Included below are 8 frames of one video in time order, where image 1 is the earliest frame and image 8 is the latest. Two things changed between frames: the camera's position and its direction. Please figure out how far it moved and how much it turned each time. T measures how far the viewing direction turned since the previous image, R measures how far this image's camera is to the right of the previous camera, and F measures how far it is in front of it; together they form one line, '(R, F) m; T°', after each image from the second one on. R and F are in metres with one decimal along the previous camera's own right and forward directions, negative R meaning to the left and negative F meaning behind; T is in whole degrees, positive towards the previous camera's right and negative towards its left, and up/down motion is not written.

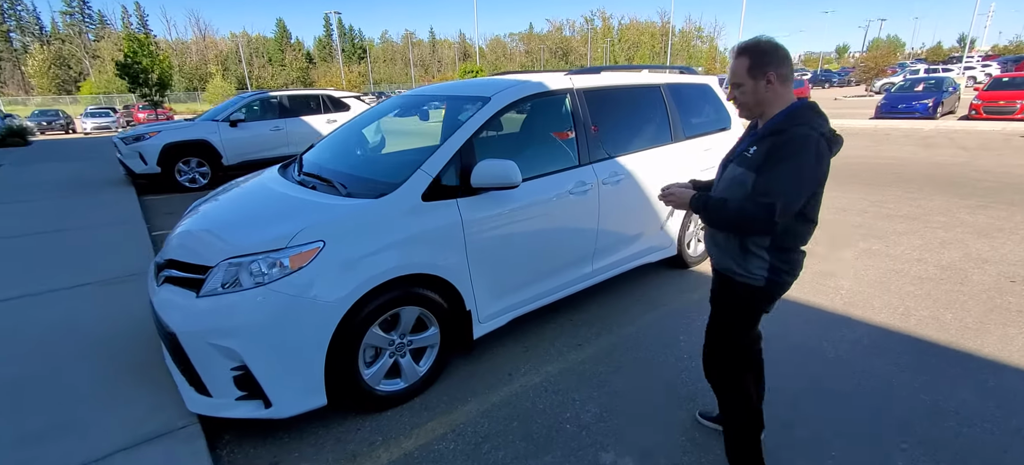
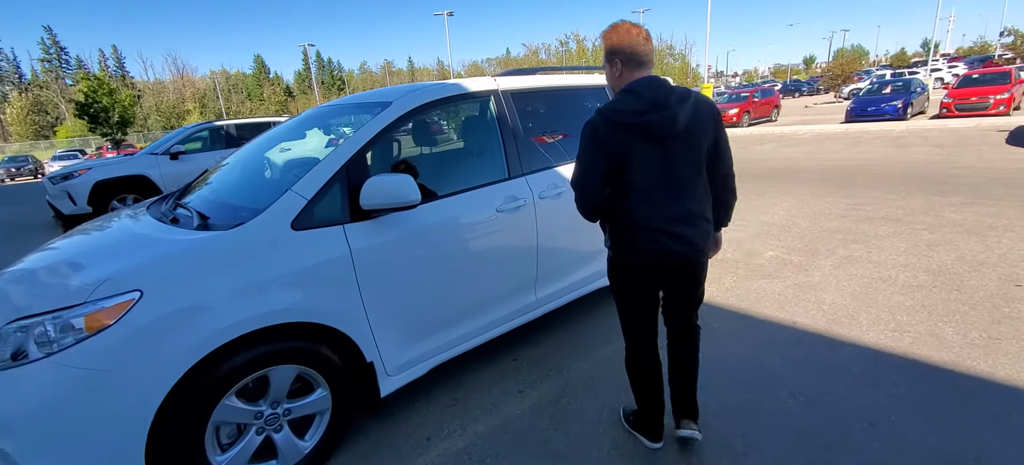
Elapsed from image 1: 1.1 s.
(+0.4, +0.5) m; +1°
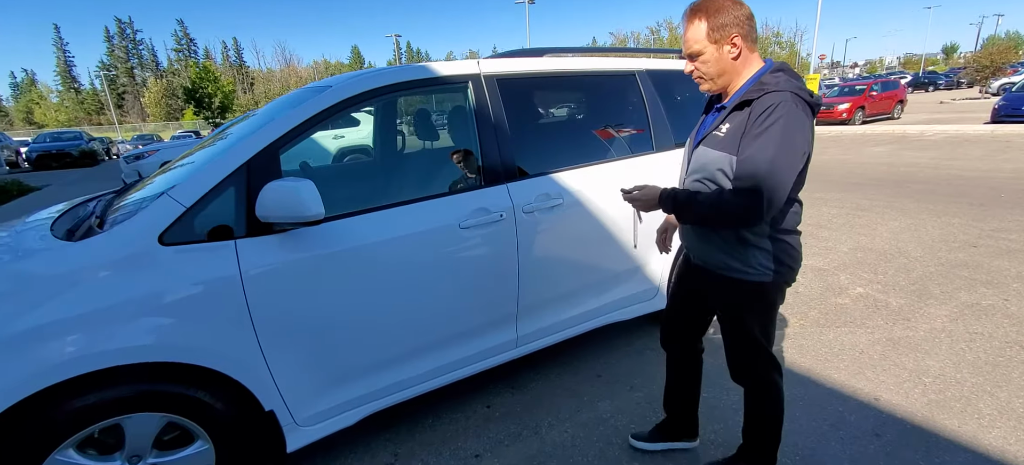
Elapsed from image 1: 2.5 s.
(+0.5, +0.6) m; -9°
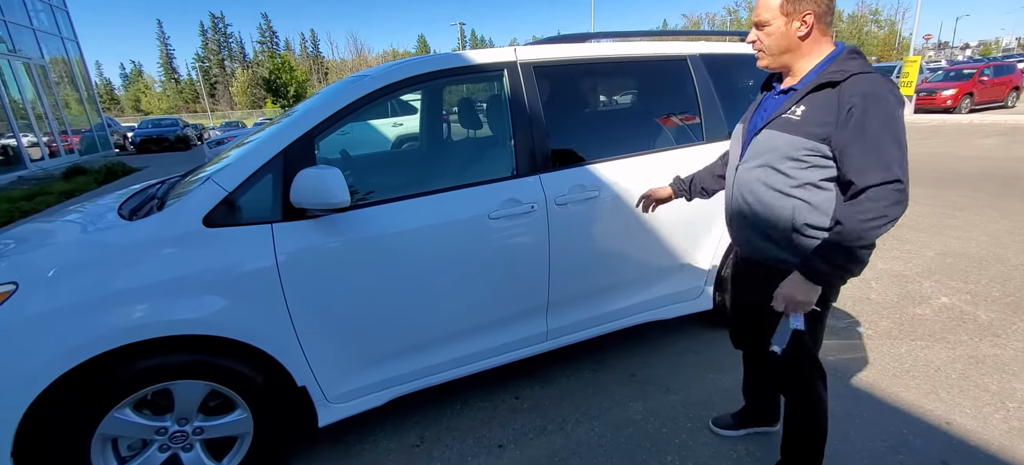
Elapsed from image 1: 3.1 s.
(+0.1, 0.0) m; -7°
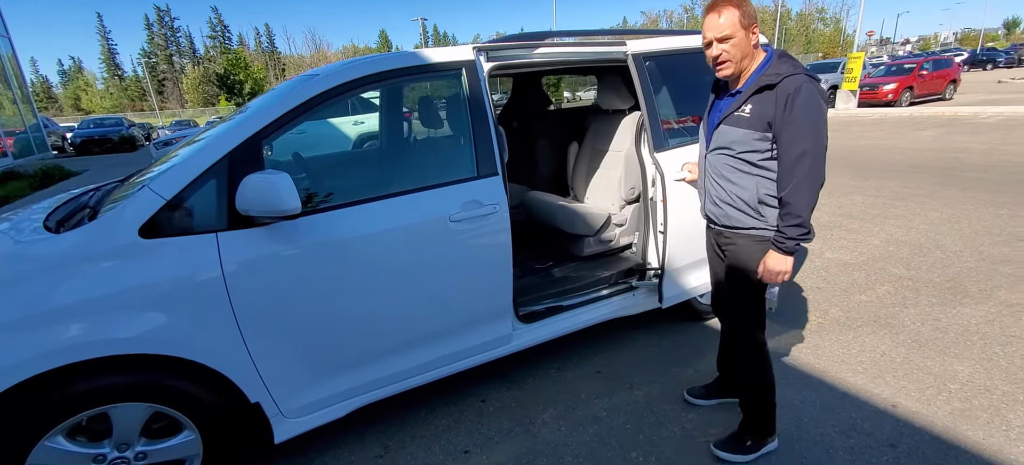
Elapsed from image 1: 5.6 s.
(0.0, 0.0) m; +4°
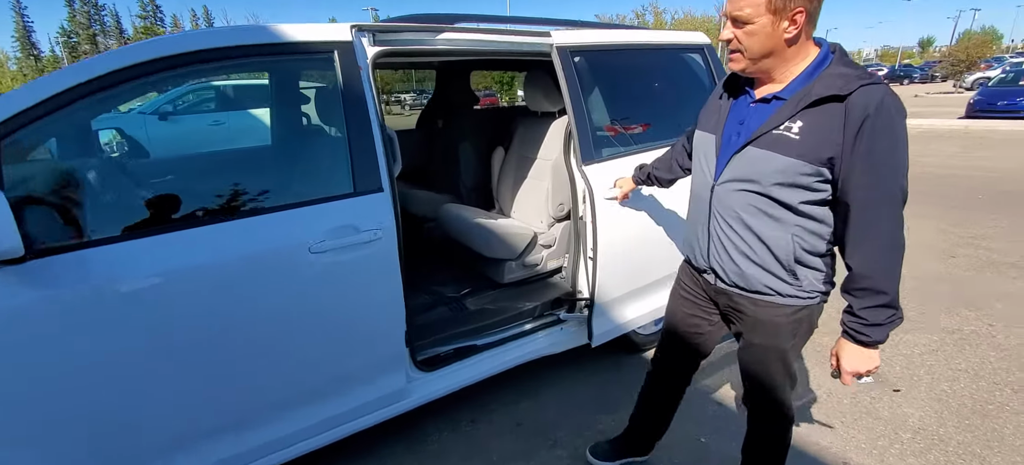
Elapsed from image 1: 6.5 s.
(+0.2, +0.4) m; +5°
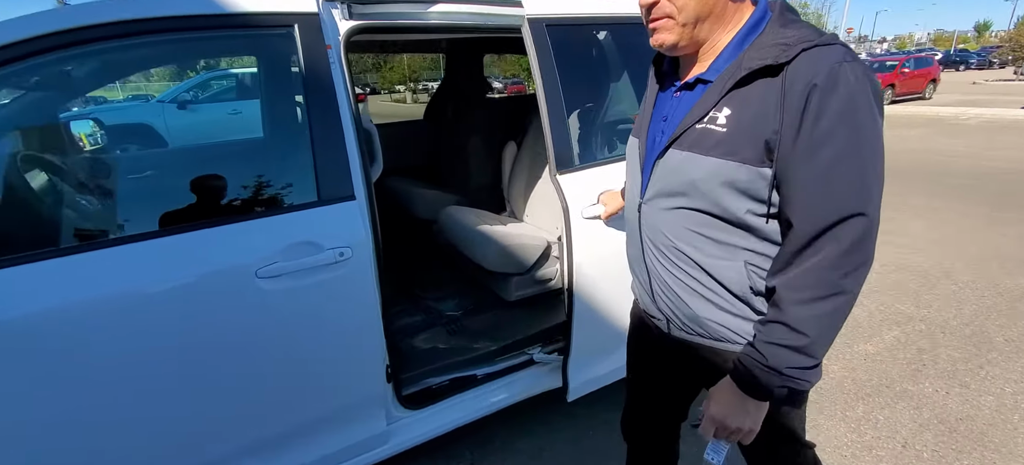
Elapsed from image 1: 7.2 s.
(+0.1, +0.3) m; -3°
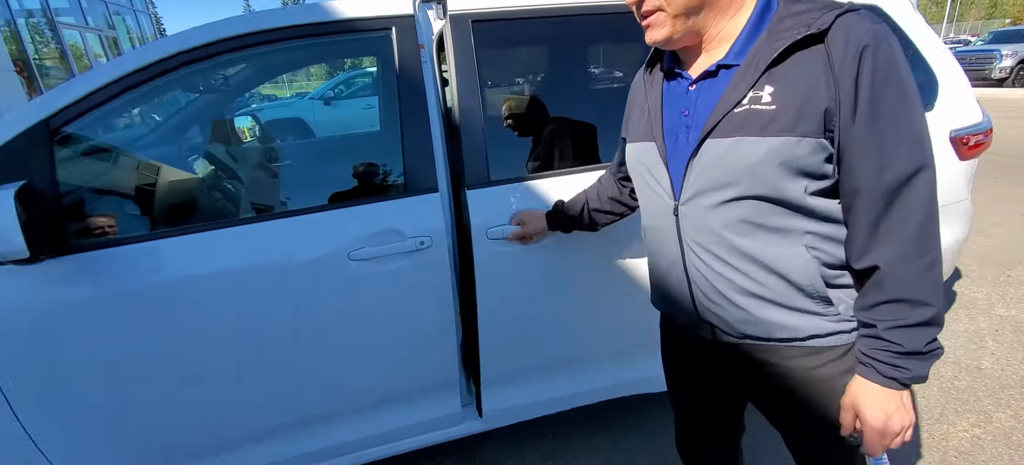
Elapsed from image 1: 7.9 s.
(+0.1, 0.0) m; -14°
